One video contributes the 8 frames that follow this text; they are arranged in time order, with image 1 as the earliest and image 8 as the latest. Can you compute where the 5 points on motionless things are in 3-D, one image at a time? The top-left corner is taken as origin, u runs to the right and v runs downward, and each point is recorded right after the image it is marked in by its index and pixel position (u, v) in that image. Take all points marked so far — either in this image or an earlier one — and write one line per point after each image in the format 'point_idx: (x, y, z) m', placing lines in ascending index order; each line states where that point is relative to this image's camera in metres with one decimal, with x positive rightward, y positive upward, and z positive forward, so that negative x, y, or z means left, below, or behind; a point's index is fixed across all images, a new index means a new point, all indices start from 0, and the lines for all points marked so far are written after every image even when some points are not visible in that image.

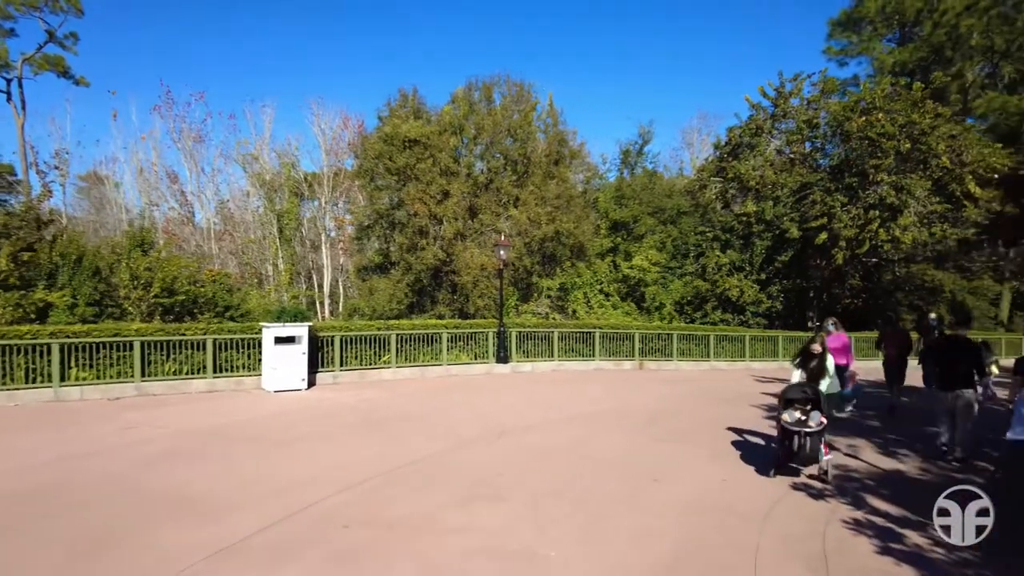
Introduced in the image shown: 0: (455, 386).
0: (-1.3, -2.2, +14.8) m
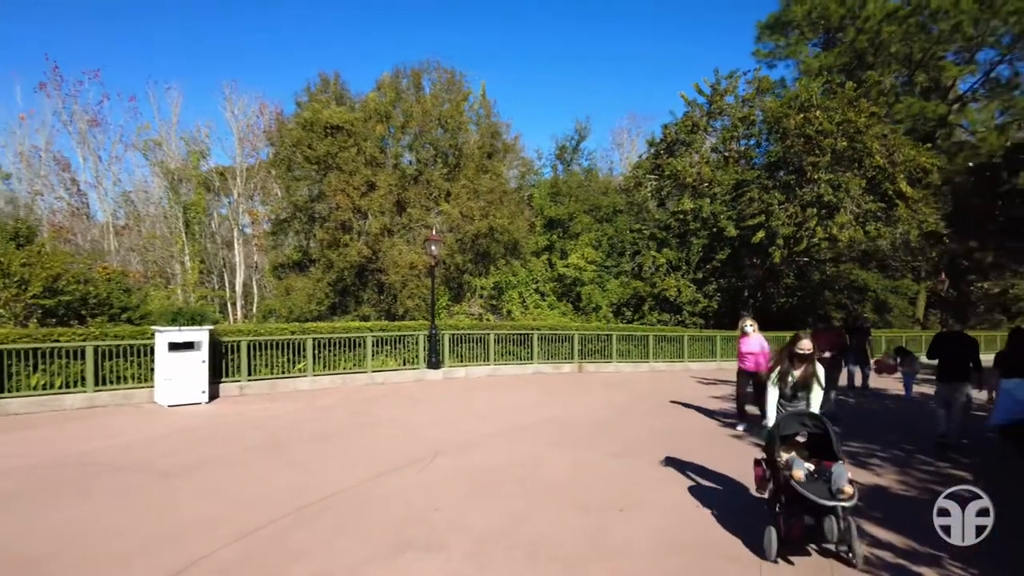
0: (-2.6, -2.2, +13.3) m
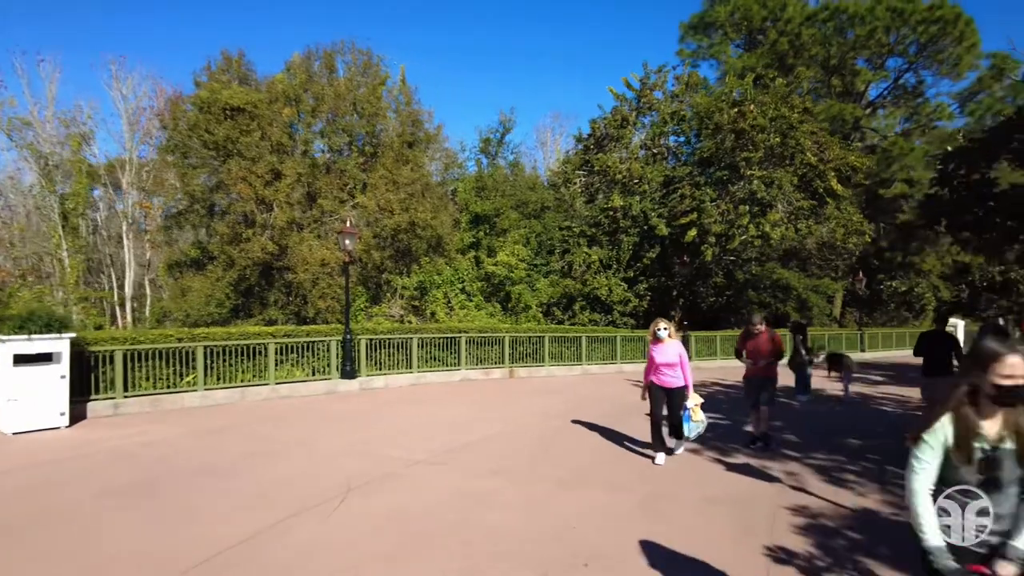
0: (-4.0, -2.2, +11.5) m
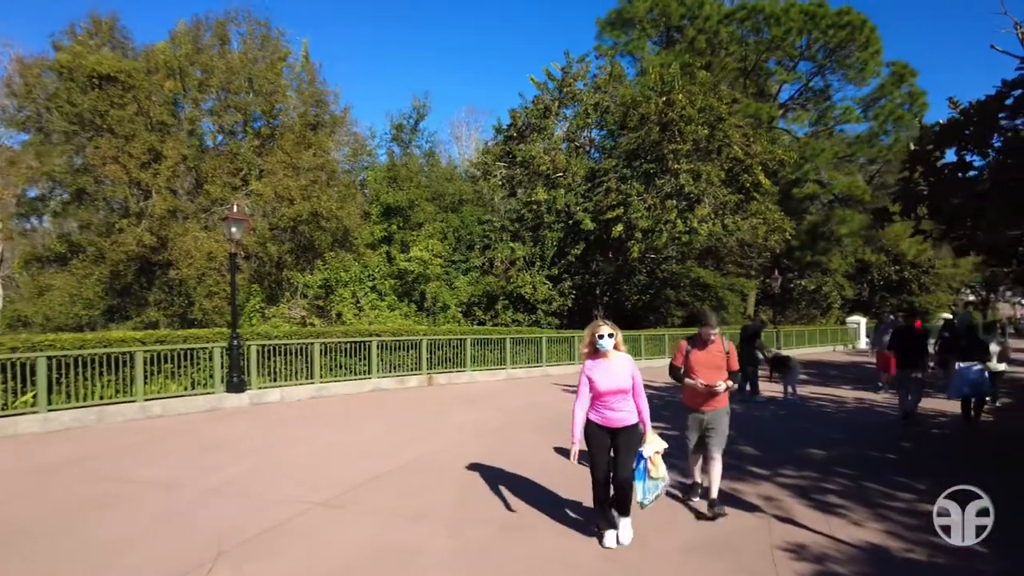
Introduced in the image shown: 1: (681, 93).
0: (-5.1, -2.1, +9.4) m
1: (+4.9, +5.7, +18.9) m
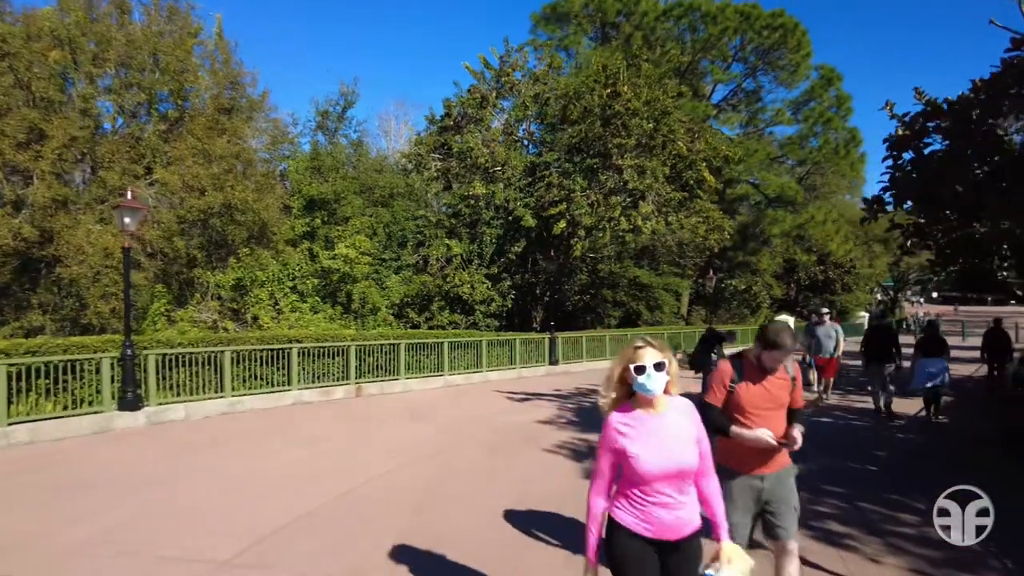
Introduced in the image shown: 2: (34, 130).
0: (-5.8, -2.1, +7.7) m
1: (+3.2, +5.7, +18.2) m
2: (-10.9, +3.6, +15.0) m
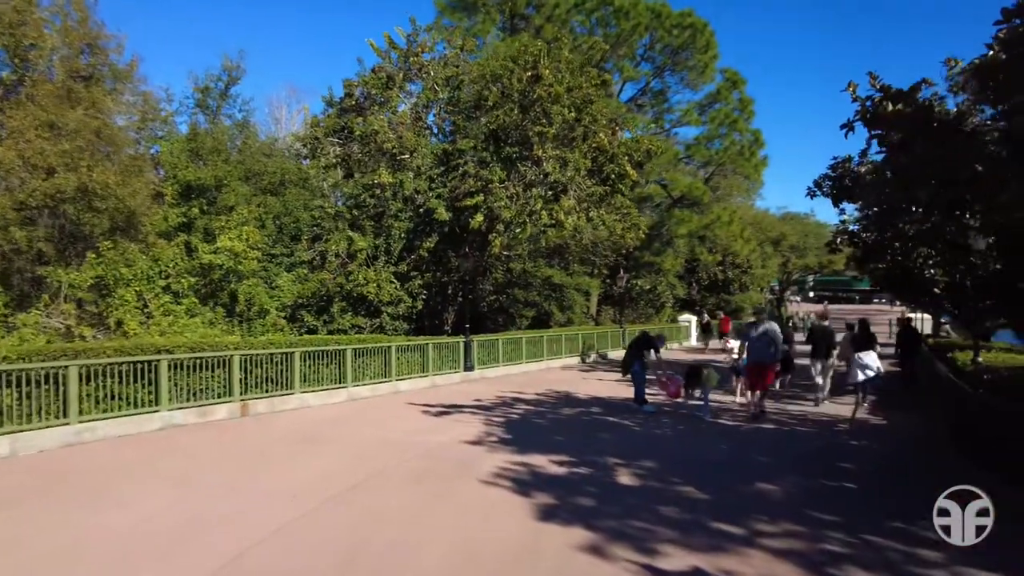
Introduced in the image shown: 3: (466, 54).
0: (-6.3, -2.1, +5.3) m
1: (+0.9, +5.7, +17.1) m
2: (-12.6, +3.6, +11.7) m
3: (-1.4, +7.1, +19.7) m
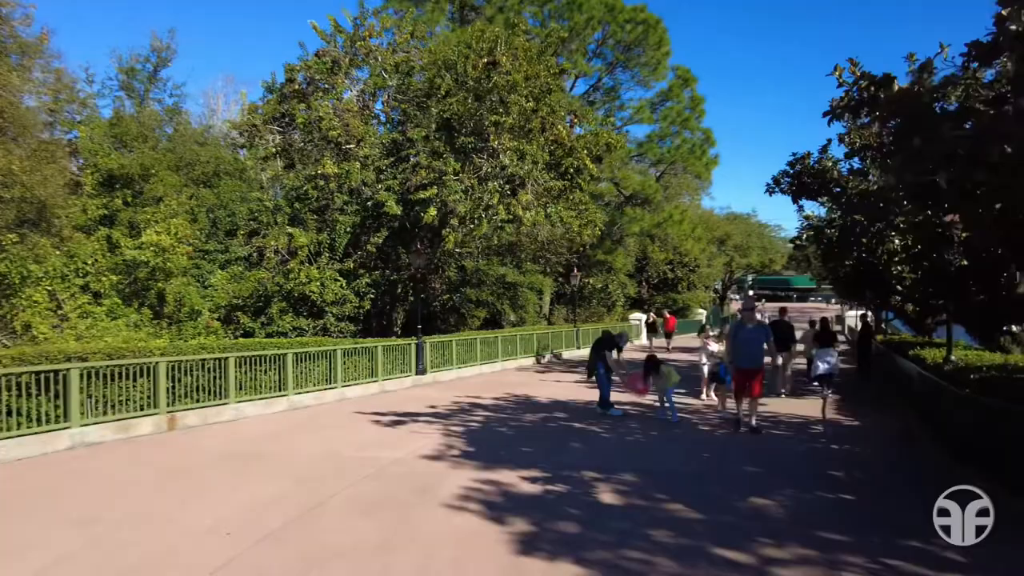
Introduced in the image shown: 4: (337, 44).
0: (-6.4, -2.1, +3.9) m
1: (-0.2, +5.7, +16.3) m
2: (-13.2, +3.6, +9.8) m
3: (-2.7, +7.1, +18.7) m
4: (-4.9, +6.8, +18.6) m
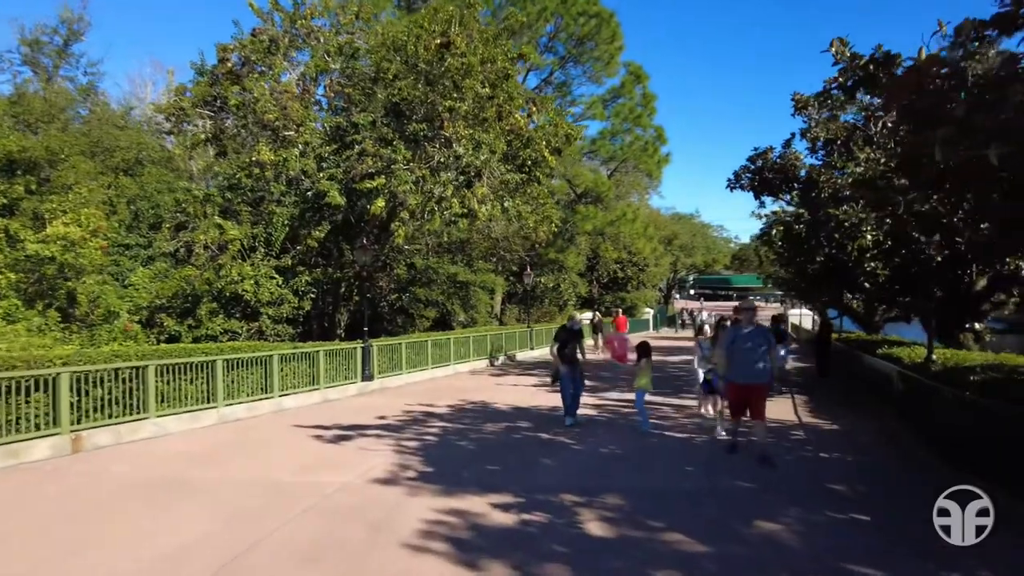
0: (-6.4, -2.0, +2.4) m
1: (-1.3, +5.8, +15.2) m
2: (-13.7, +3.6, +7.7) m
3: (-4.0, +7.1, +17.4) m
4: (-6.2, +6.9, +17.1) m
